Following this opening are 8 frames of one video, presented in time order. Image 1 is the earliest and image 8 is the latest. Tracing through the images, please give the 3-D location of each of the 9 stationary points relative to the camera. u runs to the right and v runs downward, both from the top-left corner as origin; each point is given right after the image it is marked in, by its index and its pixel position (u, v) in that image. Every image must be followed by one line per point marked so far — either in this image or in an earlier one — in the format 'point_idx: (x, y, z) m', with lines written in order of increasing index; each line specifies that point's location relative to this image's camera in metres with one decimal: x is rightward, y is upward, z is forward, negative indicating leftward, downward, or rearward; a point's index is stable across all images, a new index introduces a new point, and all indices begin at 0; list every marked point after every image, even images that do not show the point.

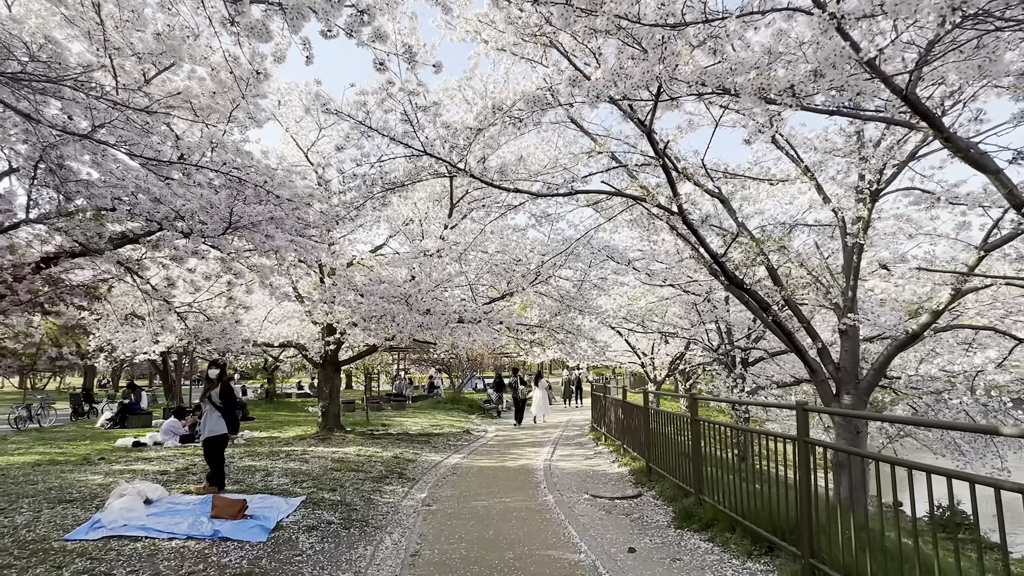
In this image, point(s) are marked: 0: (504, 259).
0: (-0.1, +0.6, +12.2) m
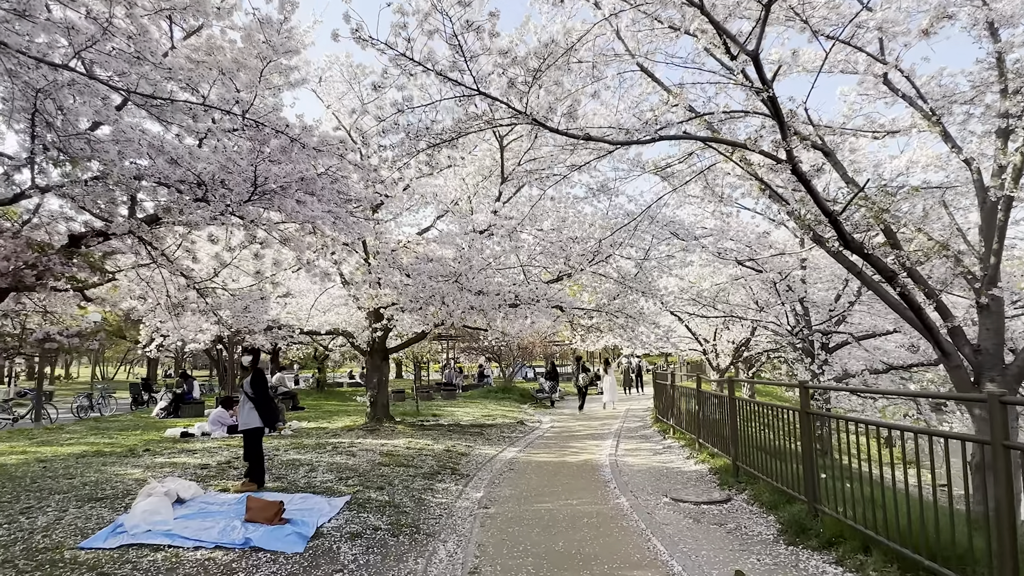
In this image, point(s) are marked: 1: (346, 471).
0: (+0.9, +1.0, +11.2) m
1: (-2.2, -2.4, +7.7) m
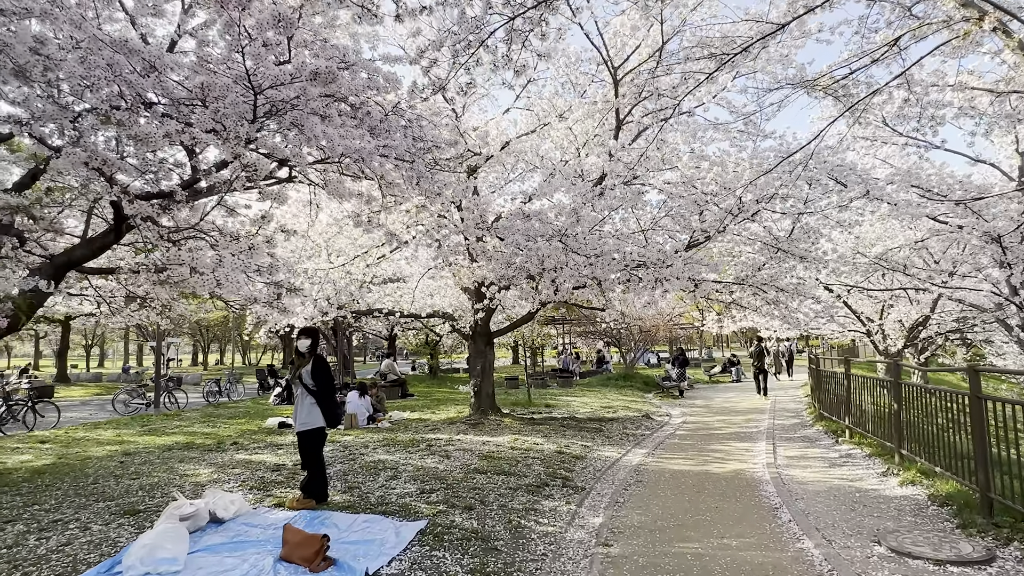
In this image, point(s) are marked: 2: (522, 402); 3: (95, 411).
0: (+2.8, +1.5, +9.0) m
1: (-0.9, -2.1, +6.3) m
2: (+0.3, -2.8, +14.3) m
3: (-11.1, -3.3, +15.8) m
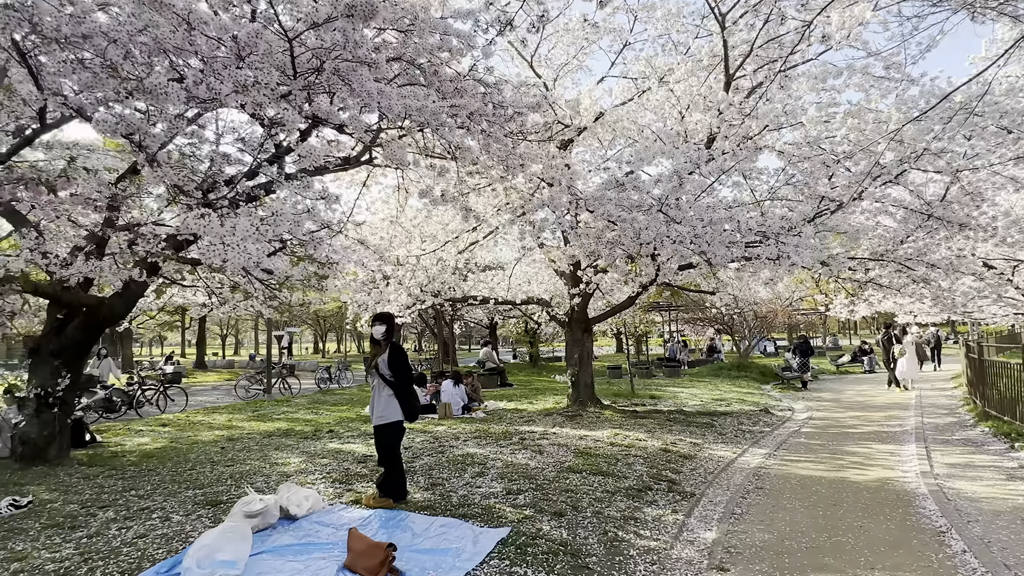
0: (+4.1, +1.8, +7.8) m
1: (+0.1, -1.9, +5.8) m
2: (+2.6, -2.4, +13.5) m
3: (-8.3, -3.1, +16.9) m
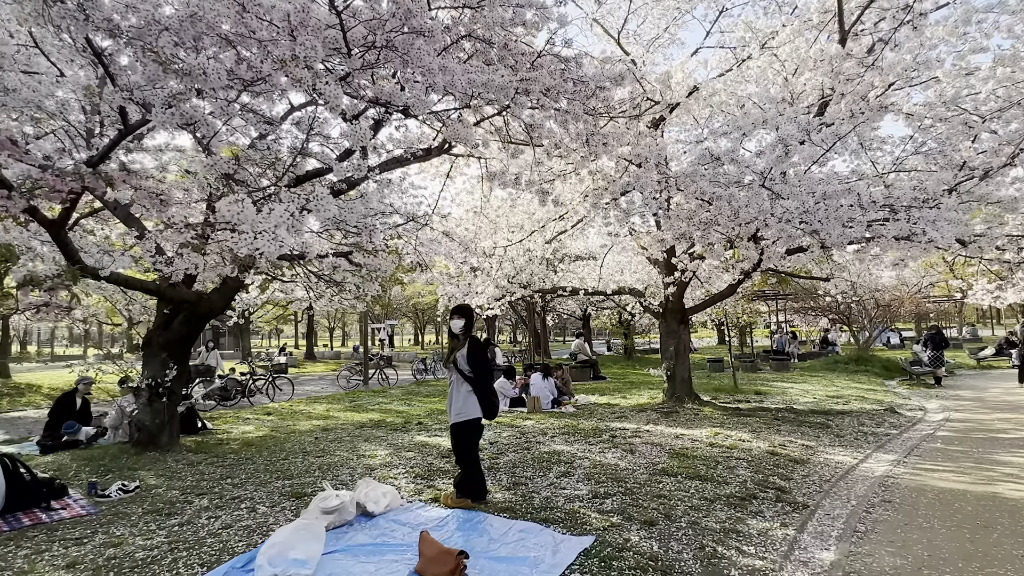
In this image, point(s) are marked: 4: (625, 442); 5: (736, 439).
0: (+5.1, +2.0, +6.7) m
1: (+0.9, -1.8, +5.4) m
2: (+4.6, -2.1, +12.6) m
3: (-5.6, -2.9, +17.7) m
4: (+1.4, -1.9, +7.3) m
5: (+2.8, -1.9, +7.5) m
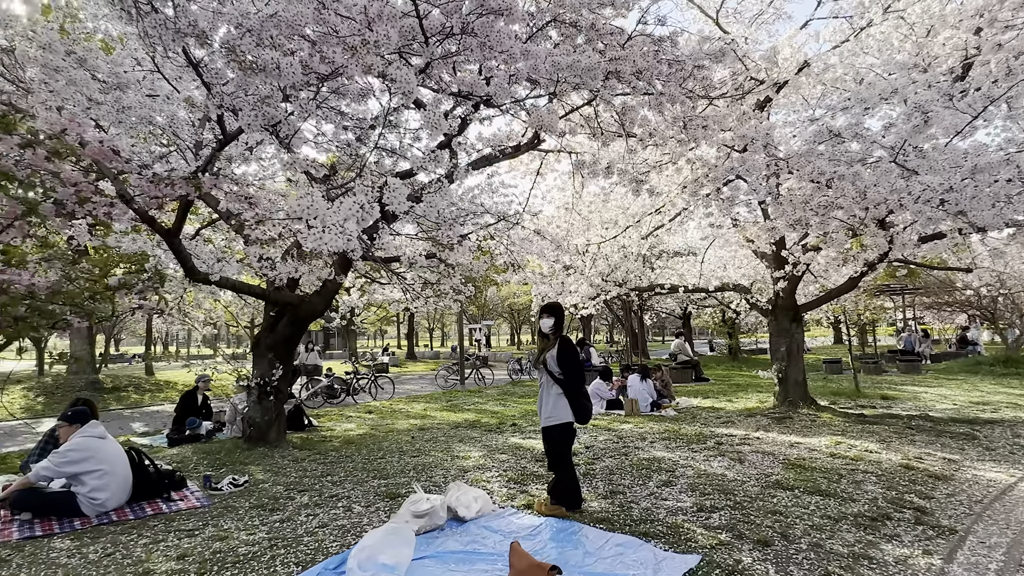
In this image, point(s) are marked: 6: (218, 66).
0: (+6.0, +2.1, +5.5) m
1: (+1.7, -1.7, +4.9) m
2: (+6.6, -2.0, +11.5) m
3: (-2.7, -3.0, +18.2) m
4: (+2.5, -1.8, +6.7) m
5: (+4.0, -1.8, +6.7) m
6: (-2.0, +1.5, +4.0) m
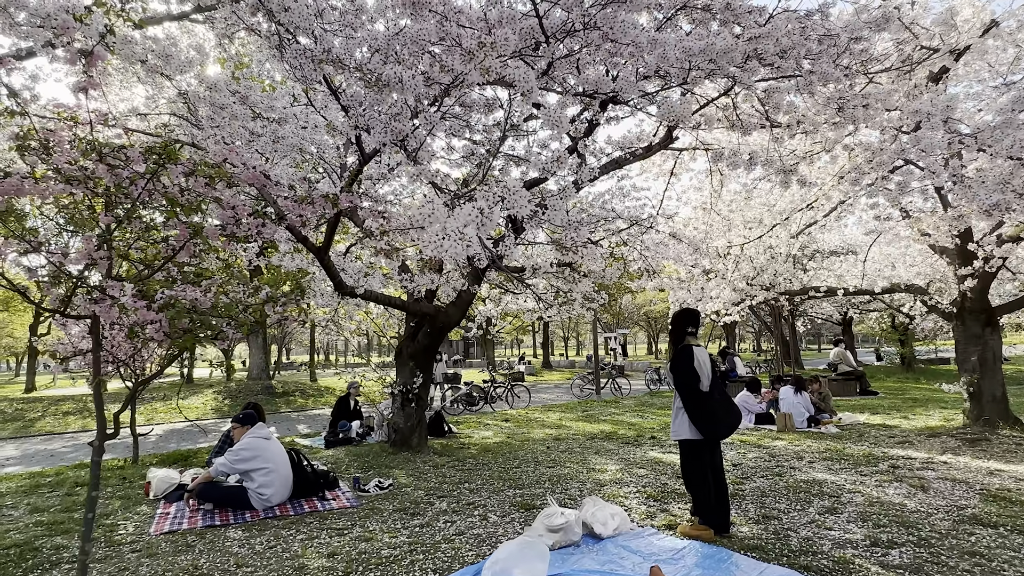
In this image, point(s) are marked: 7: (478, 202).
0: (+7.0, +2.2, +4.0) m
1: (+2.8, -1.7, +4.3) m
2: (+9.0, -2.0, +9.6) m
3: (+1.5, -3.3, +18.2) m
4: (+4.0, -1.9, +5.8) m
5: (+5.4, -1.8, +5.5) m
6: (-1.1, +1.4, +4.2) m
7: (-0.2, +0.6, +4.1) m
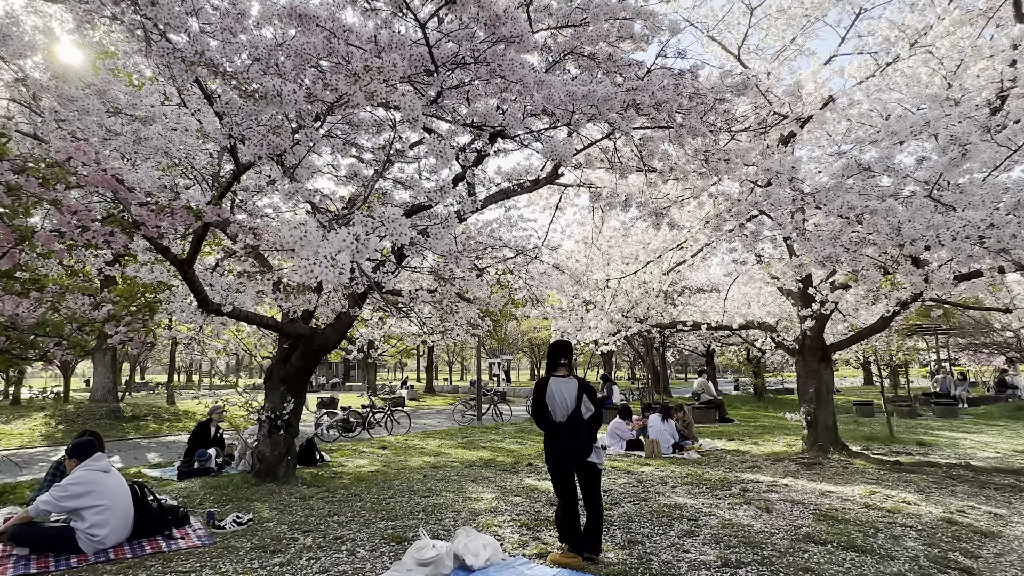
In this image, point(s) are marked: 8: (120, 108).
0: (+6.2, +1.7, +5.3) m
1: (+1.8, -2.1, +4.6) m
2: (+6.9, -2.8, +11.0) m
3: (-2.2, -4.0, +17.9) m
4: (+2.7, -2.3, +6.4) m
5: (+4.1, -2.3, +6.3) m
6: (-1.9, +1.3, +4.0) m
7: (-1.0, +0.4, +4.0) m
8: (-3.1, +1.4, +4.6) m
